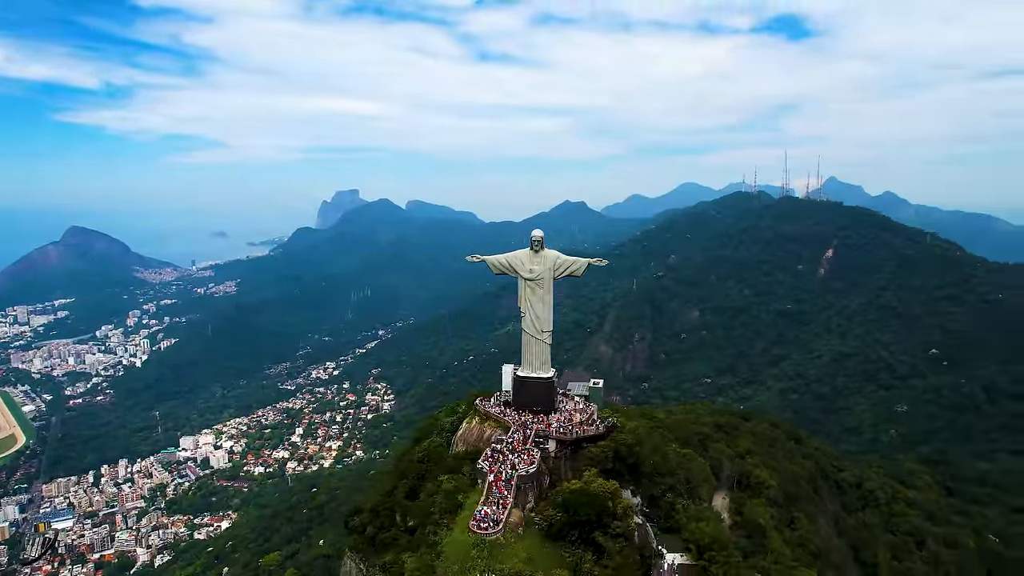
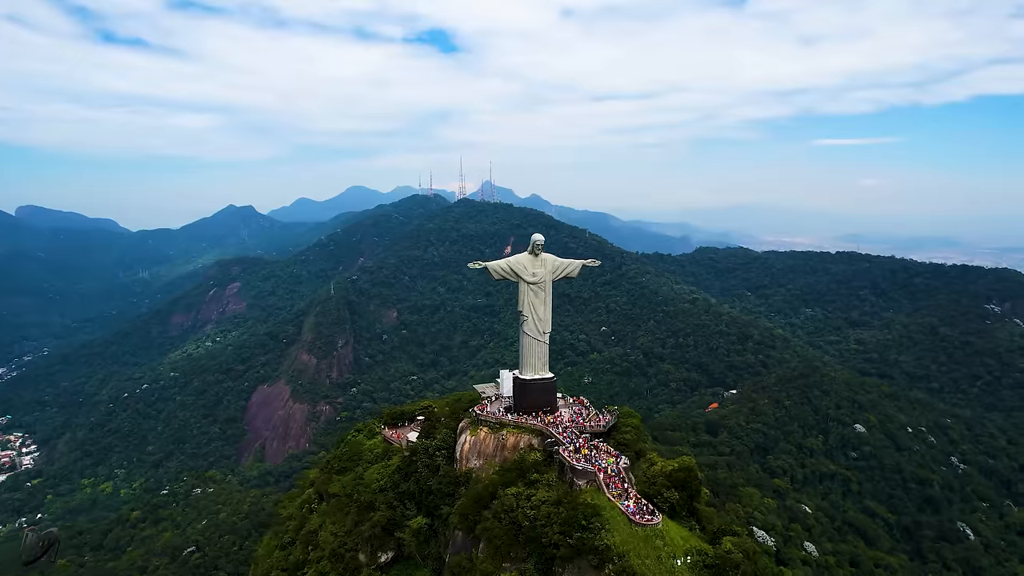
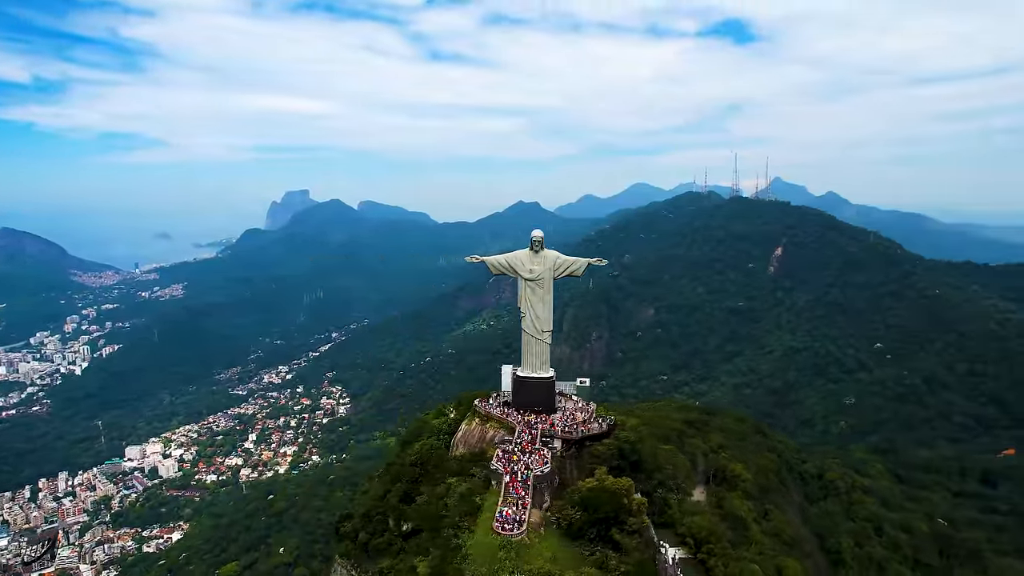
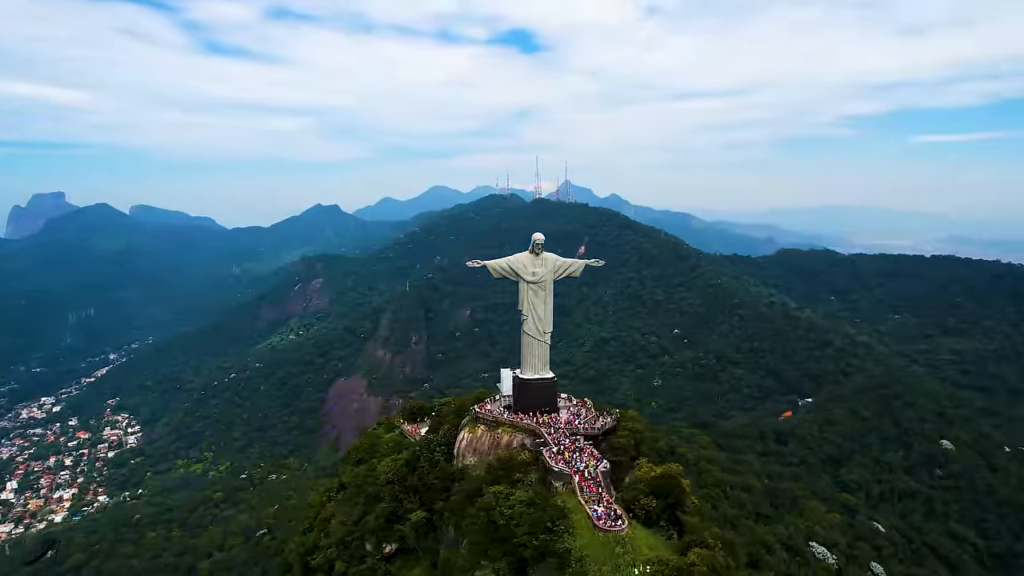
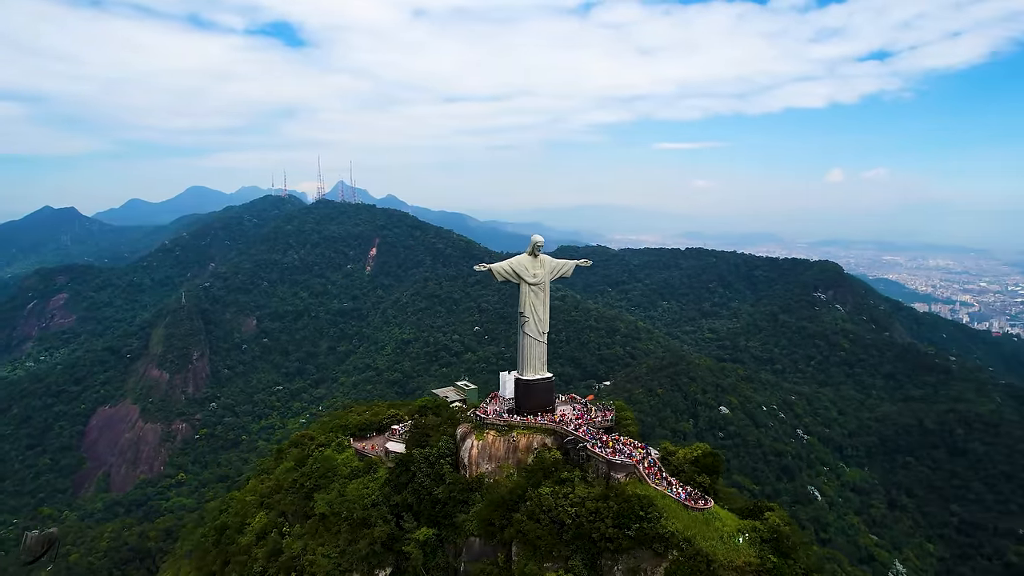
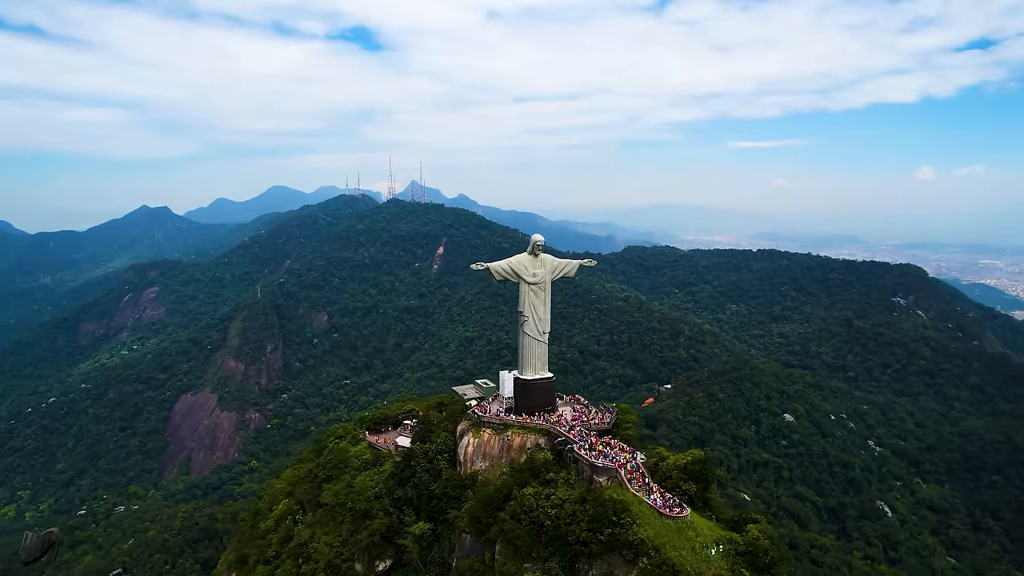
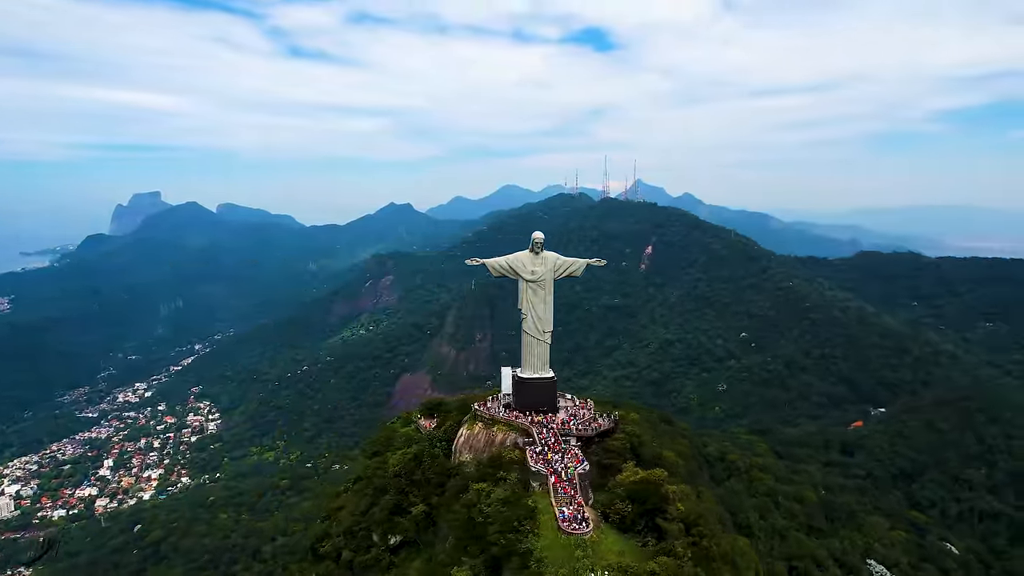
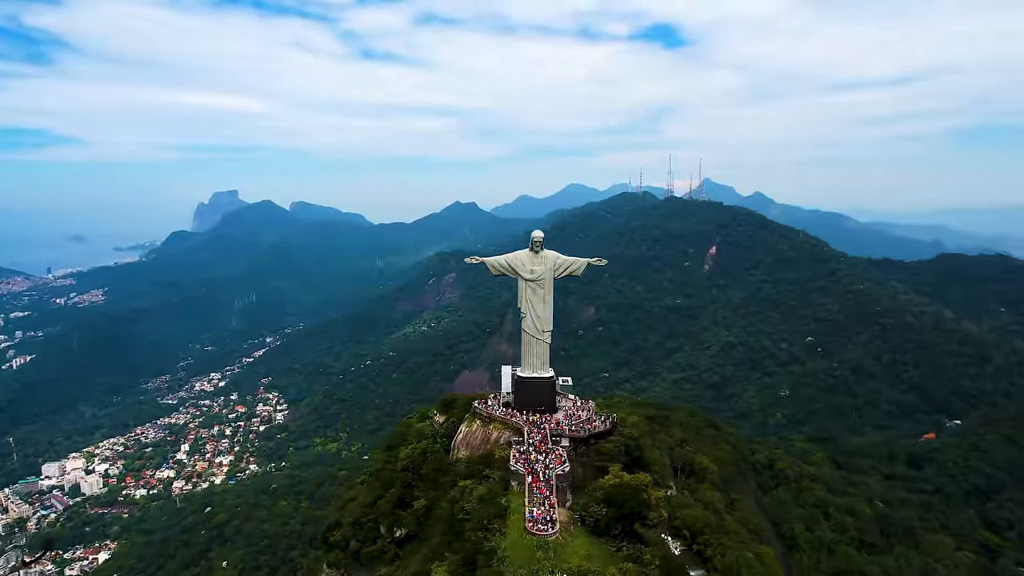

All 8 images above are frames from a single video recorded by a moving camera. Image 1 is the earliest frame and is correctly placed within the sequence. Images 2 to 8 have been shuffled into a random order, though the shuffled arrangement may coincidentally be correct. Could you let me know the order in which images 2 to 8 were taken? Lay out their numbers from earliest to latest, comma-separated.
3, 8, 7, 4, 2, 6, 5
